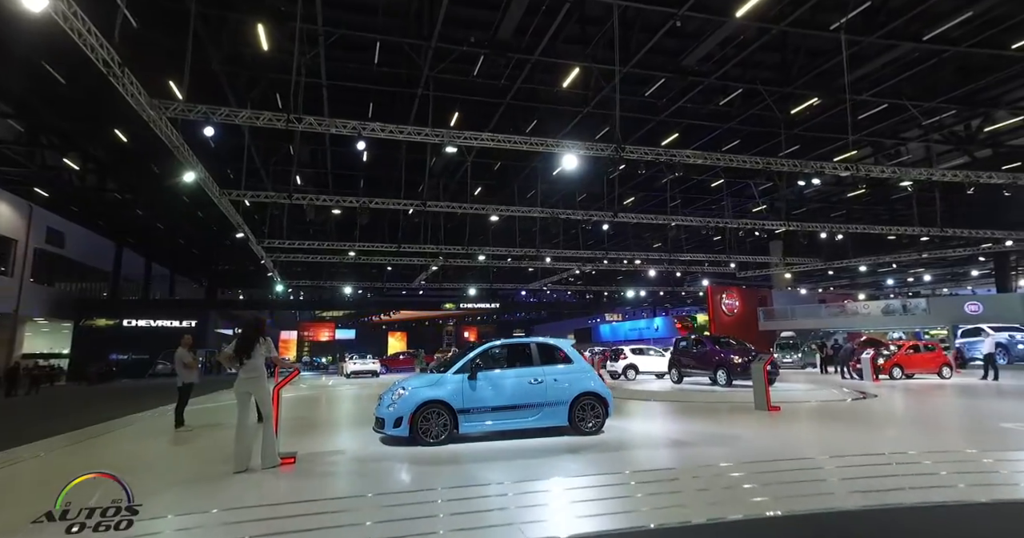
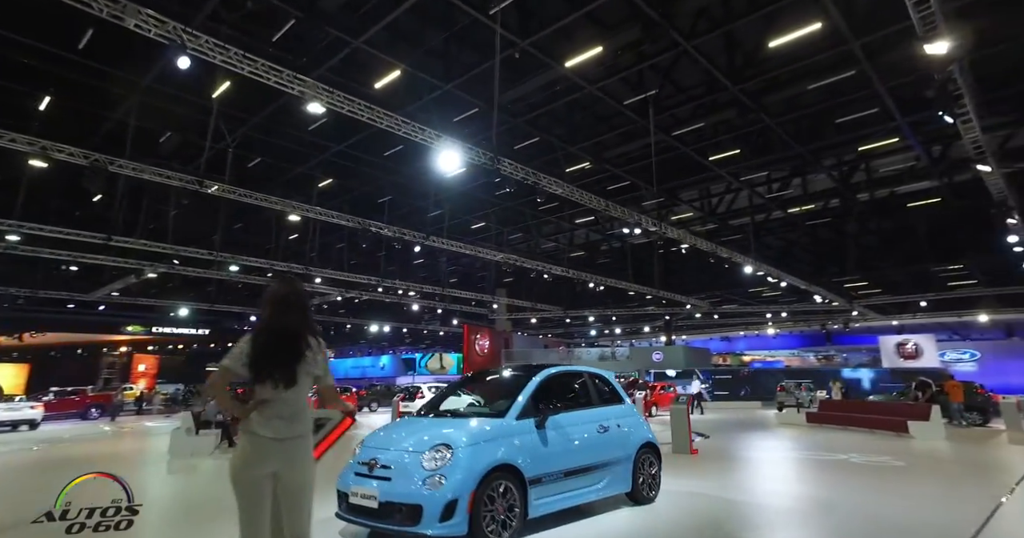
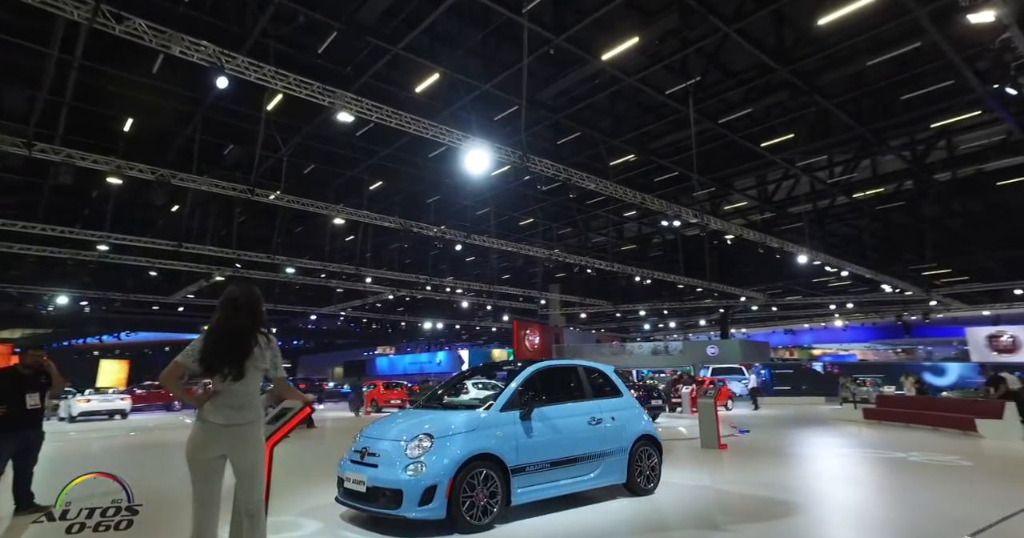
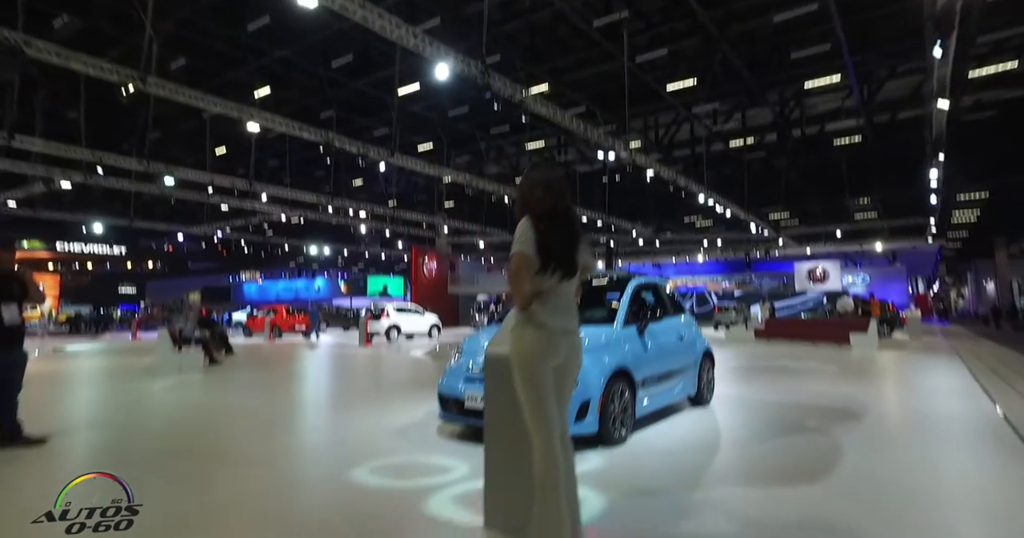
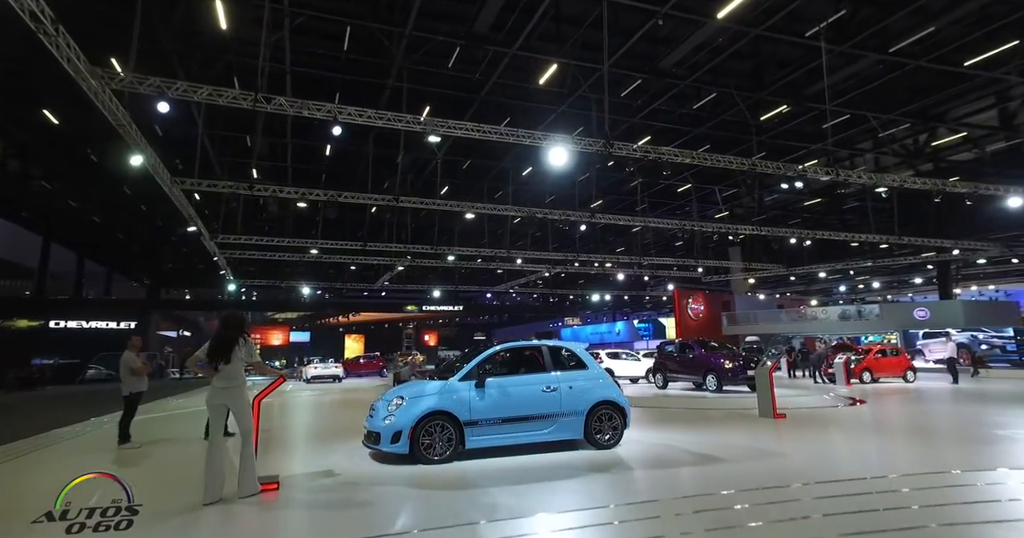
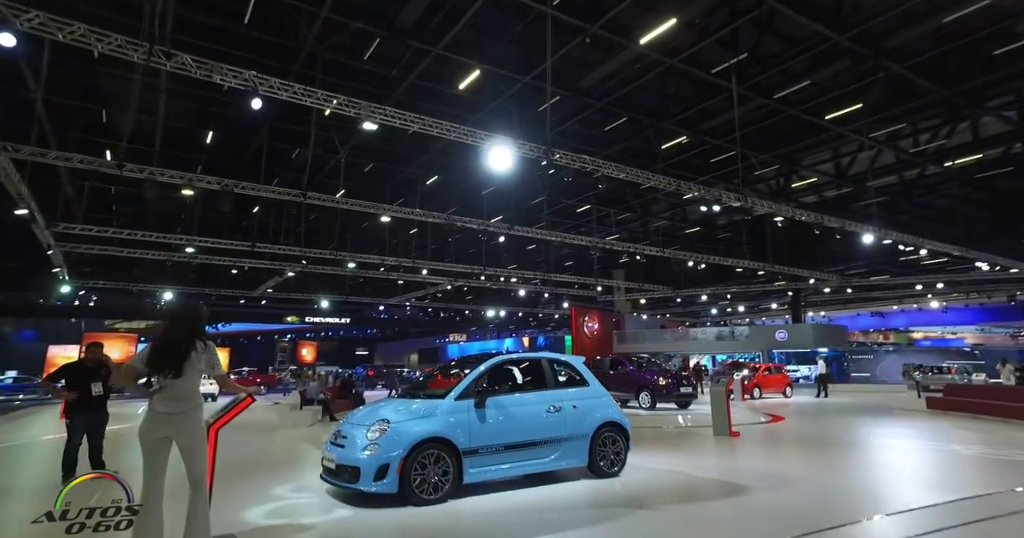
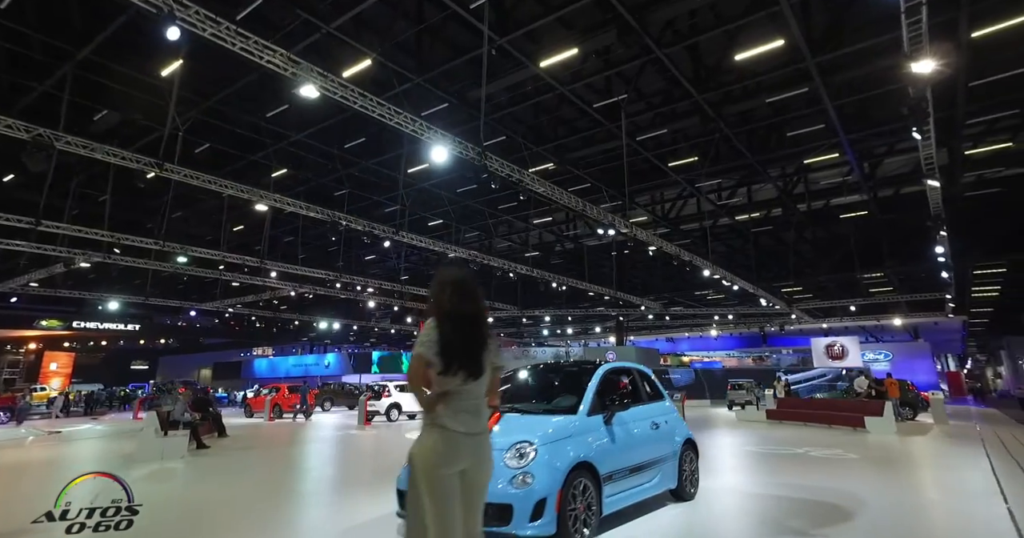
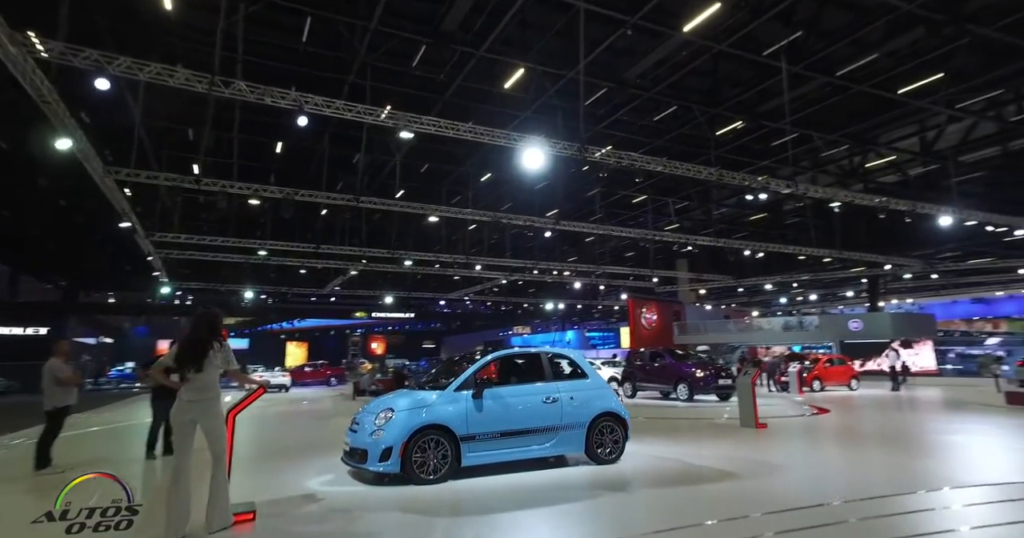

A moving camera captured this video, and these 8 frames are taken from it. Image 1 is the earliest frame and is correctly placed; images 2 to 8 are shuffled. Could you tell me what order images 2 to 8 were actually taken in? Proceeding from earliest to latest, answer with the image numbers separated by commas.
5, 8, 6, 3, 2, 7, 4
